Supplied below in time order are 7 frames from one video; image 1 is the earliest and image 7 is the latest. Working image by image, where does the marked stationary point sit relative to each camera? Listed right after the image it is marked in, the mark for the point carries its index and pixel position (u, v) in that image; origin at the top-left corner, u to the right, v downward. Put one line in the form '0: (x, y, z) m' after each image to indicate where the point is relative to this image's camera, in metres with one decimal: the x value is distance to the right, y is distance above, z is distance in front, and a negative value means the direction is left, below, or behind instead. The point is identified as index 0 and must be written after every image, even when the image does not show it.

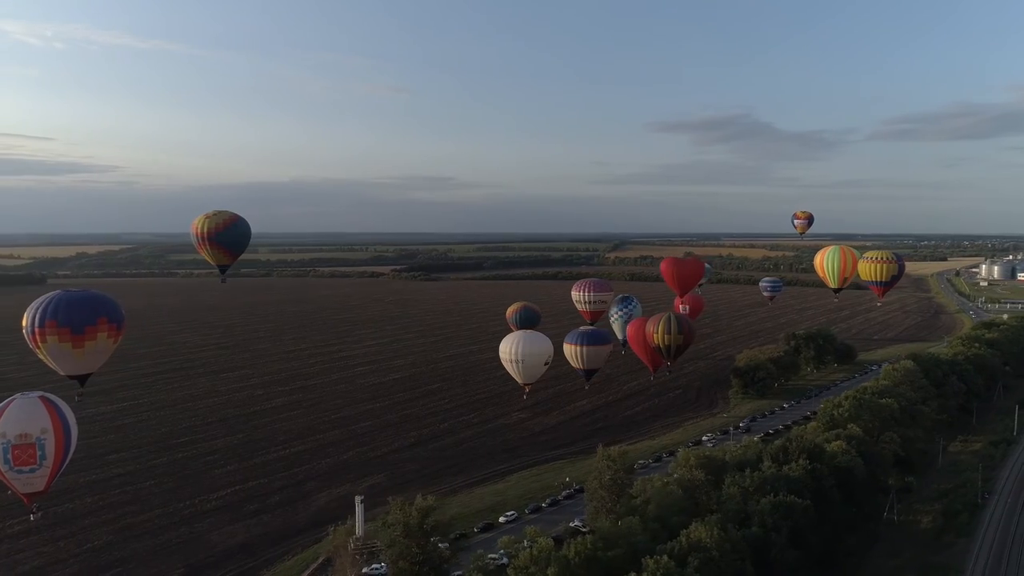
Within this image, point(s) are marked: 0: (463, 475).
0: (-1.0, -4.0, +15.6) m
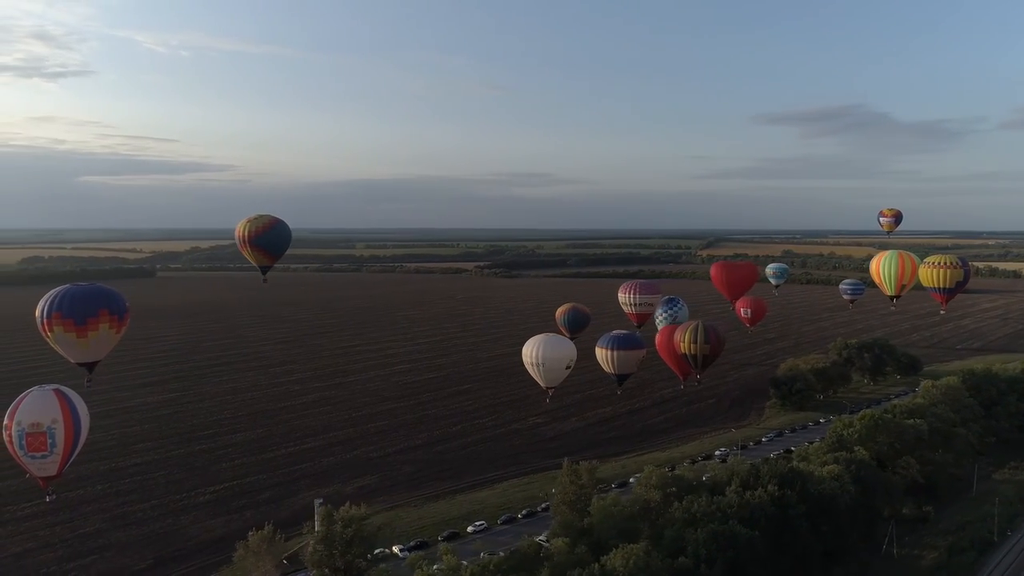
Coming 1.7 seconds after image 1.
0: (-1.2, -4.1, +15.5) m
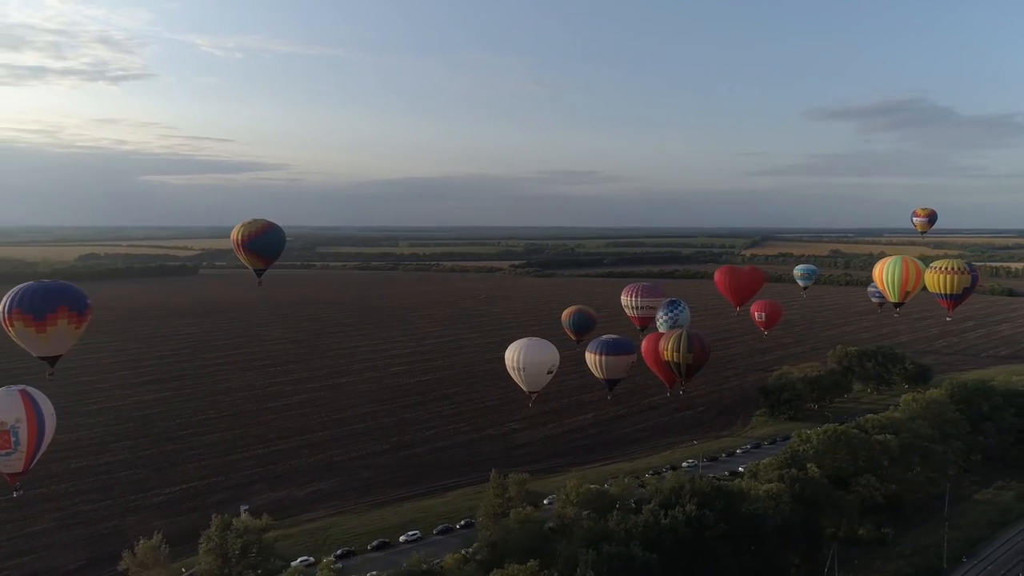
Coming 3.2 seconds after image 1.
0: (-2.2, -4.3, +15.4) m
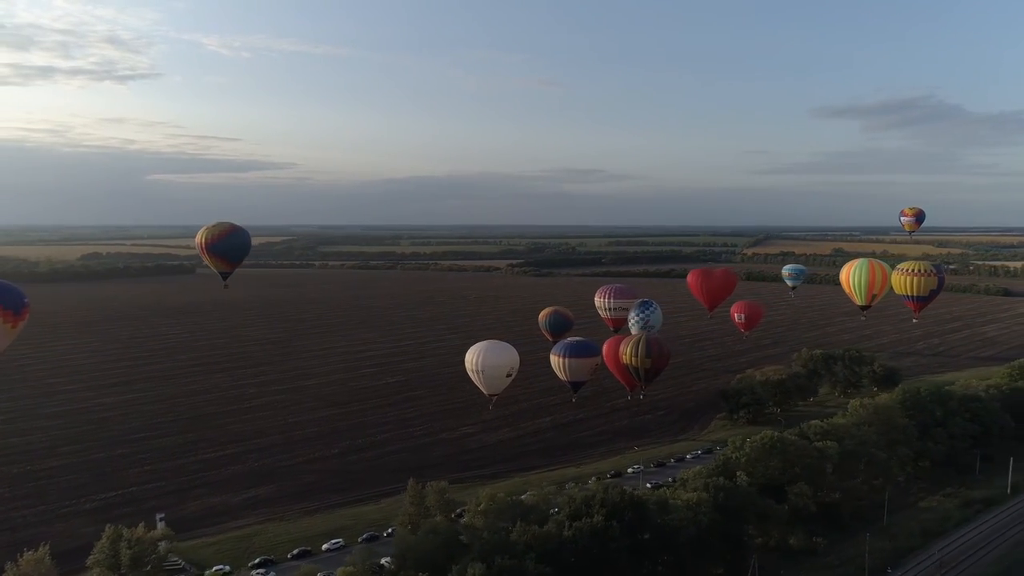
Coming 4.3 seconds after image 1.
0: (-3.5, -4.3, +15.3) m
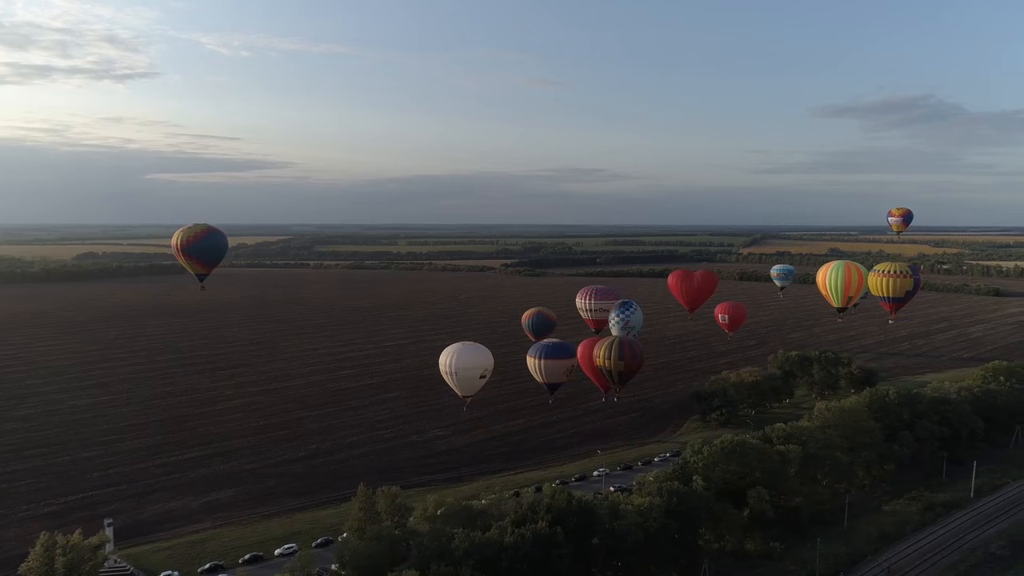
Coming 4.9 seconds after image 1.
0: (-4.3, -4.4, +15.2) m
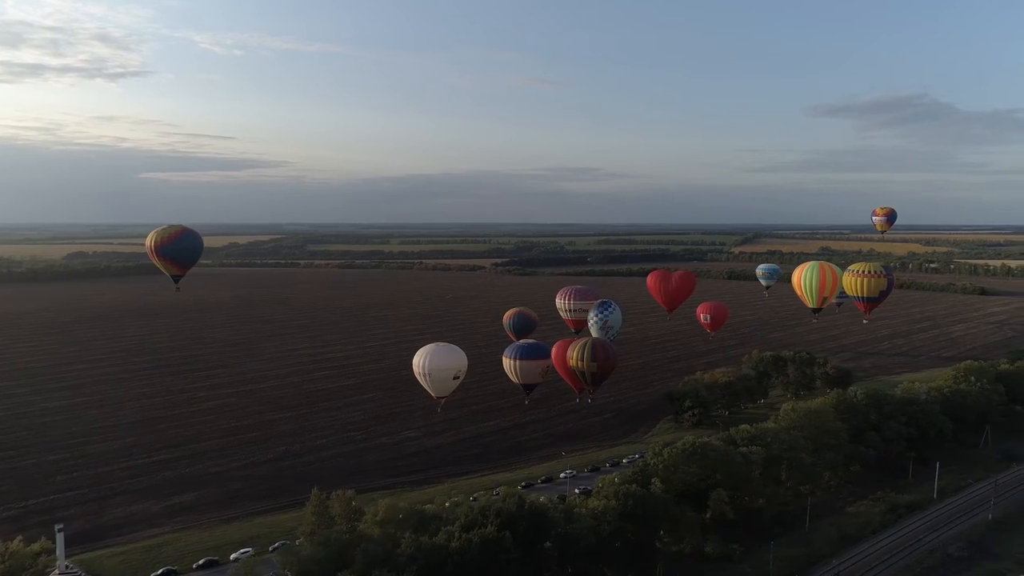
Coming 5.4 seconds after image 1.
0: (-5.0, -4.4, +15.1) m
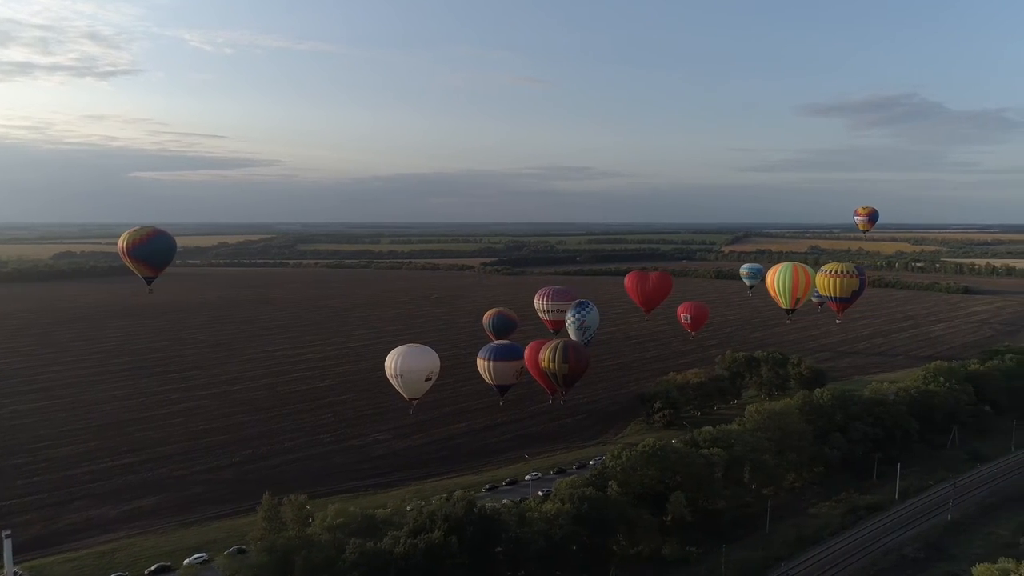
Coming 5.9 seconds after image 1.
0: (-5.8, -4.5, +15.0) m
